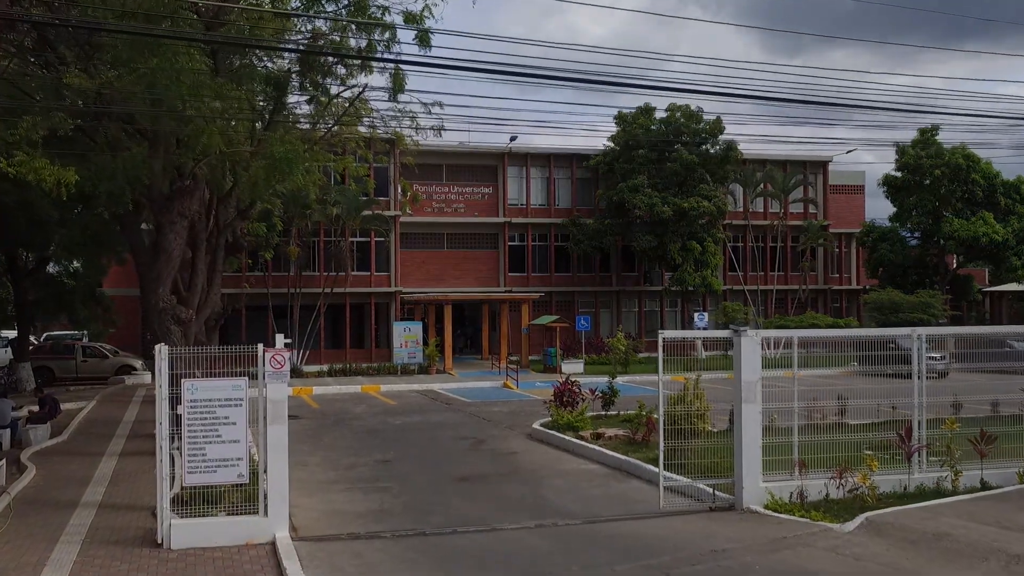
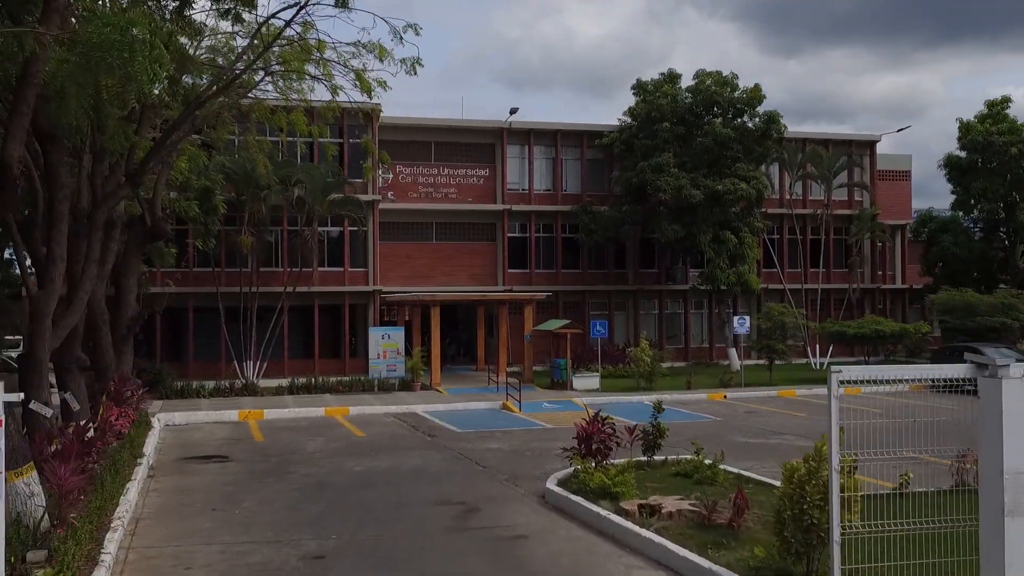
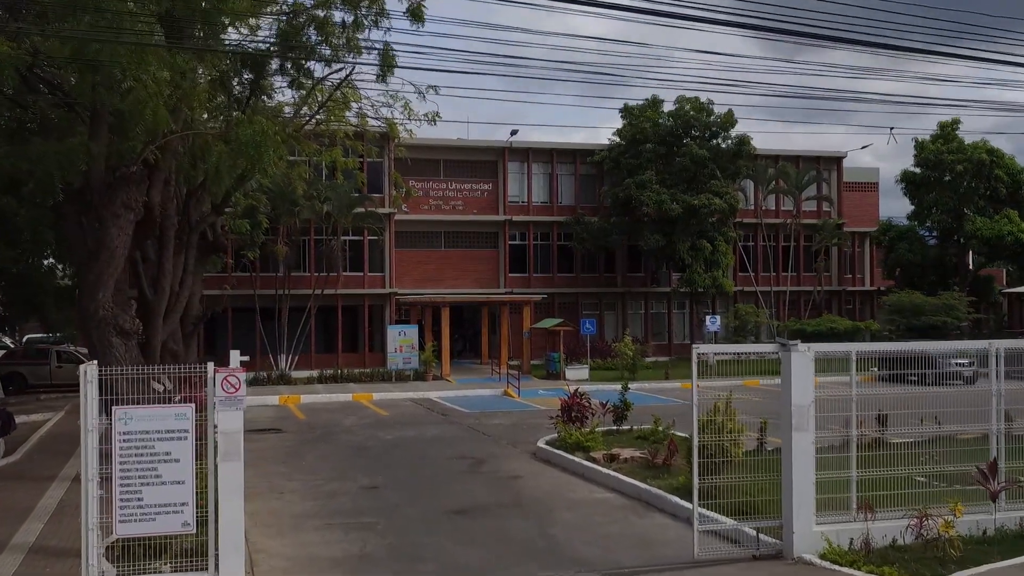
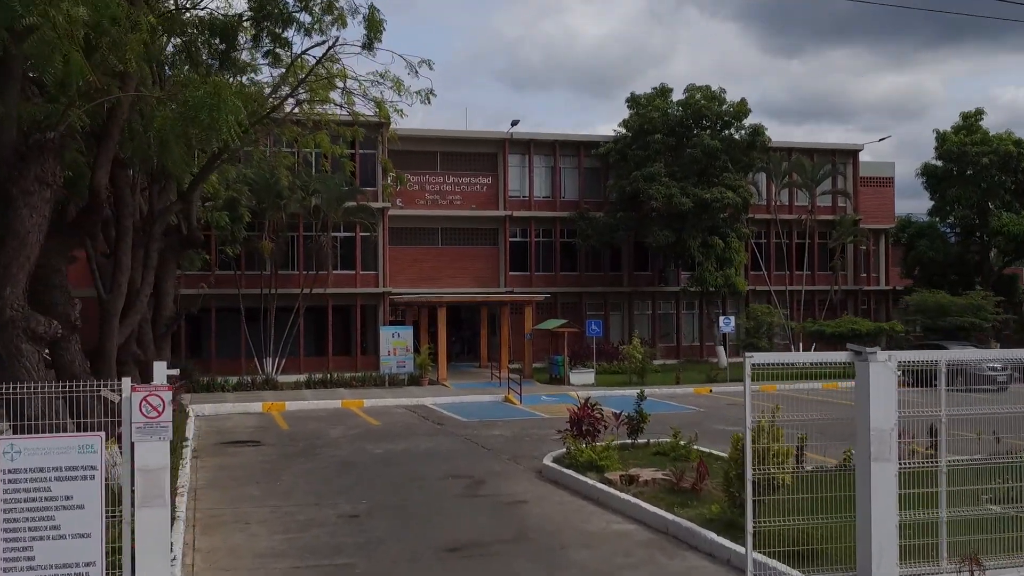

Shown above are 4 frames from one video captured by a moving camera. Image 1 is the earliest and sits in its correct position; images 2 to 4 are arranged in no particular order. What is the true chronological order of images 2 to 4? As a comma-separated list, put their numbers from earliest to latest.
3, 4, 2
